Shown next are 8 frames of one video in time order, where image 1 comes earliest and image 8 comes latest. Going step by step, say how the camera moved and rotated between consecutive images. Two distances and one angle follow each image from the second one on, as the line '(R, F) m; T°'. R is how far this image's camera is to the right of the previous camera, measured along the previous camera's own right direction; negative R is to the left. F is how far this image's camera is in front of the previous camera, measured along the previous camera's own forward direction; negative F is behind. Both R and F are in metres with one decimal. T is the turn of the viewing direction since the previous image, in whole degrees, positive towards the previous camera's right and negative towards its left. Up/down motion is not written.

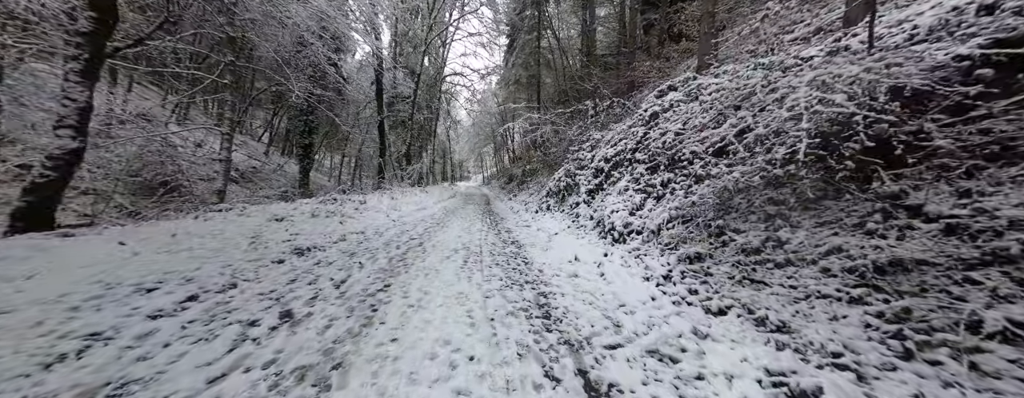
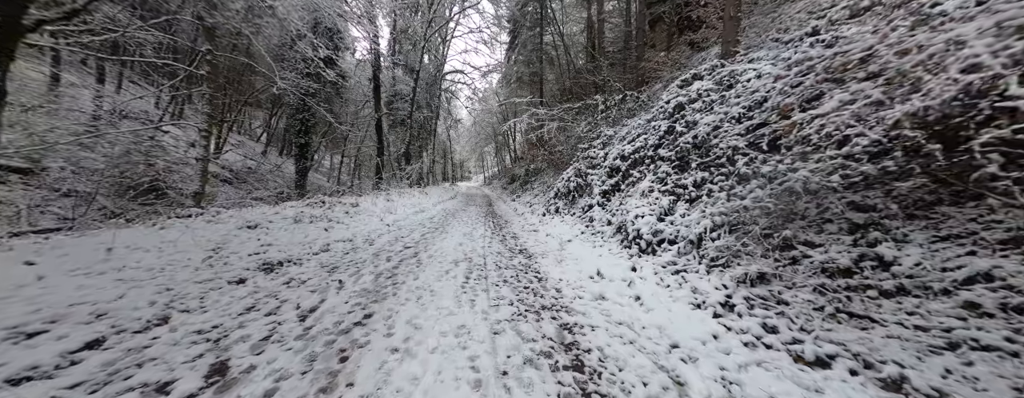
(-0.2, +0.9) m; 0°
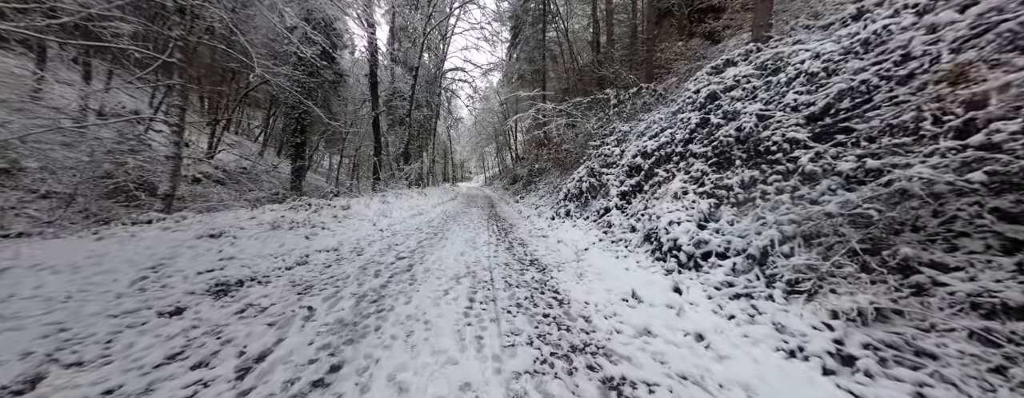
(-0.2, +0.9) m; 0°
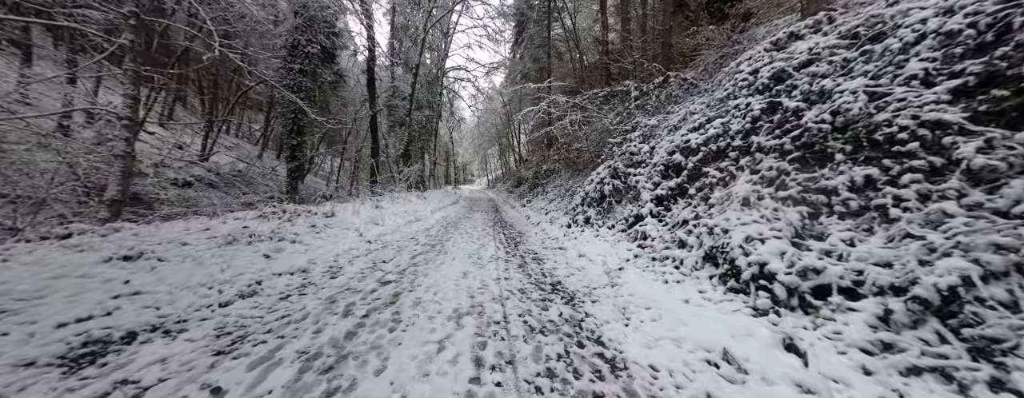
(-0.2, +1.3) m; 0°
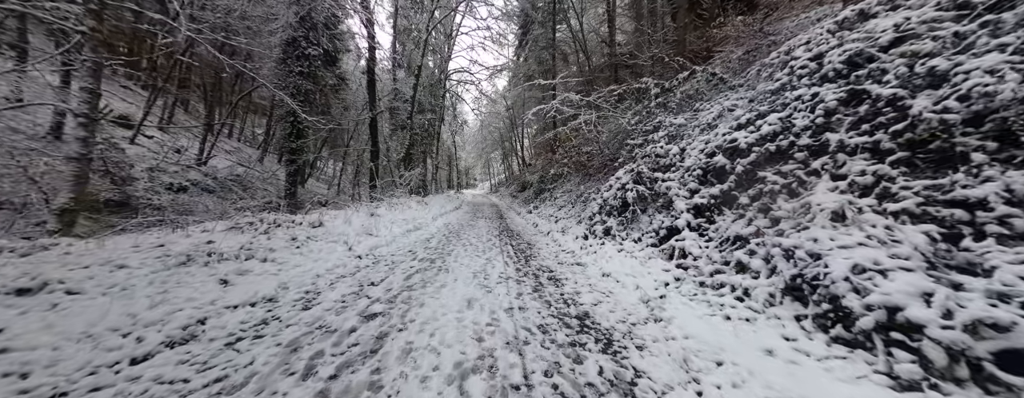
(-0.2, +1.0) m; 0°
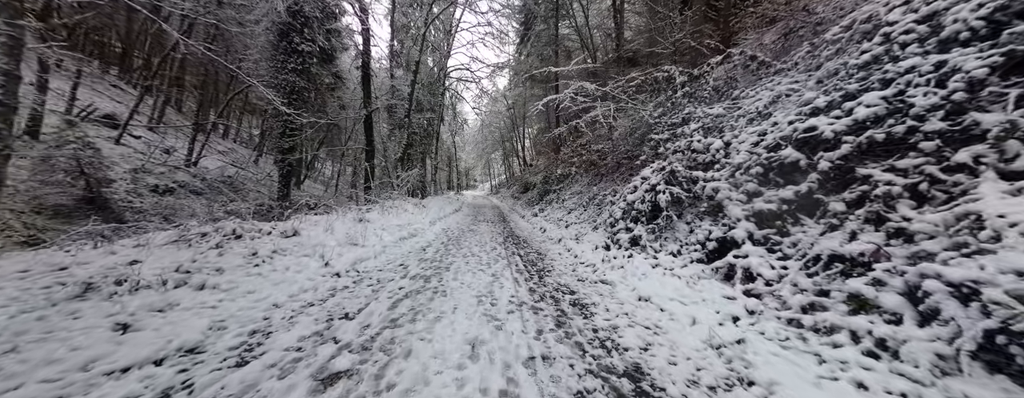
(-0.2, +1.2) m; 0°
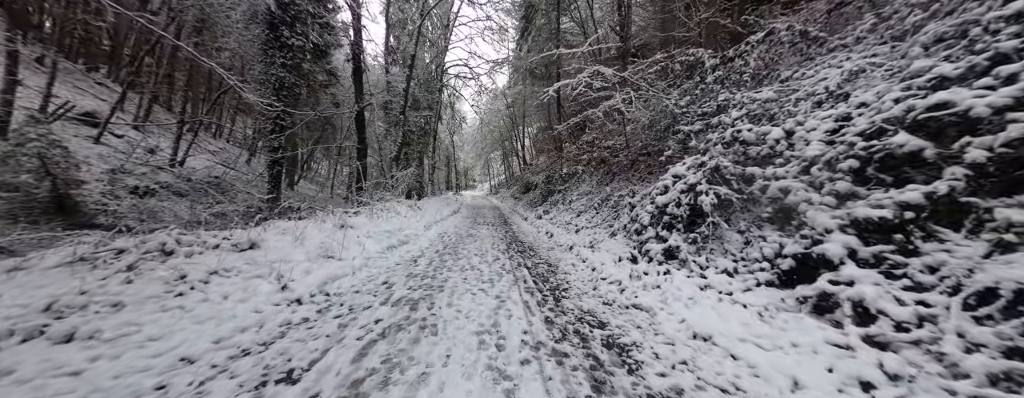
(-0.2, +1.2) m; 0°
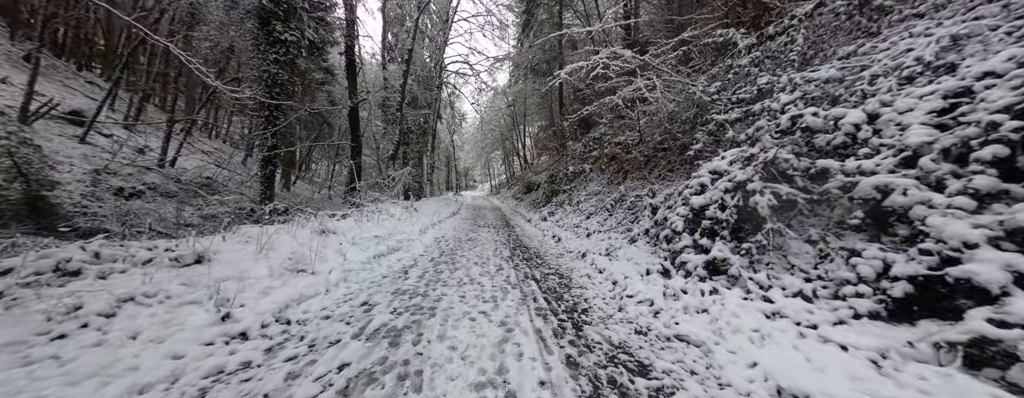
(-0.1, +1.0) m; 0°
